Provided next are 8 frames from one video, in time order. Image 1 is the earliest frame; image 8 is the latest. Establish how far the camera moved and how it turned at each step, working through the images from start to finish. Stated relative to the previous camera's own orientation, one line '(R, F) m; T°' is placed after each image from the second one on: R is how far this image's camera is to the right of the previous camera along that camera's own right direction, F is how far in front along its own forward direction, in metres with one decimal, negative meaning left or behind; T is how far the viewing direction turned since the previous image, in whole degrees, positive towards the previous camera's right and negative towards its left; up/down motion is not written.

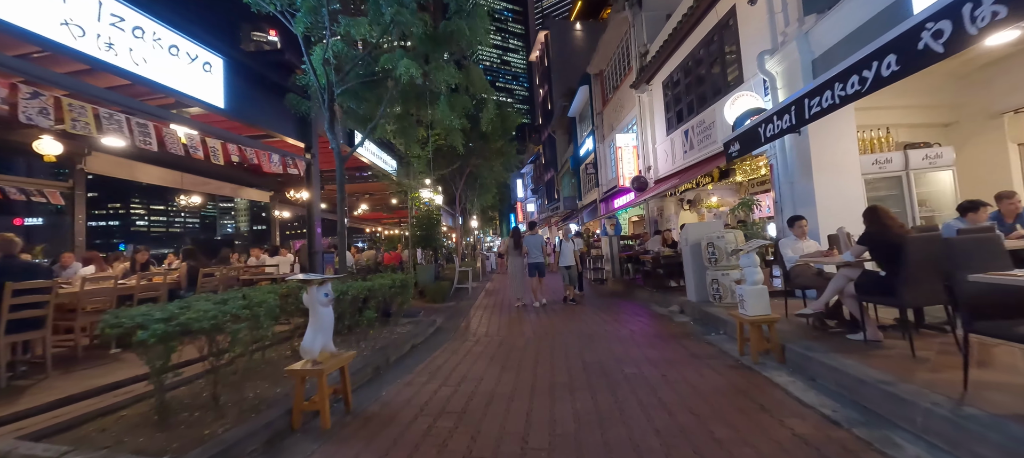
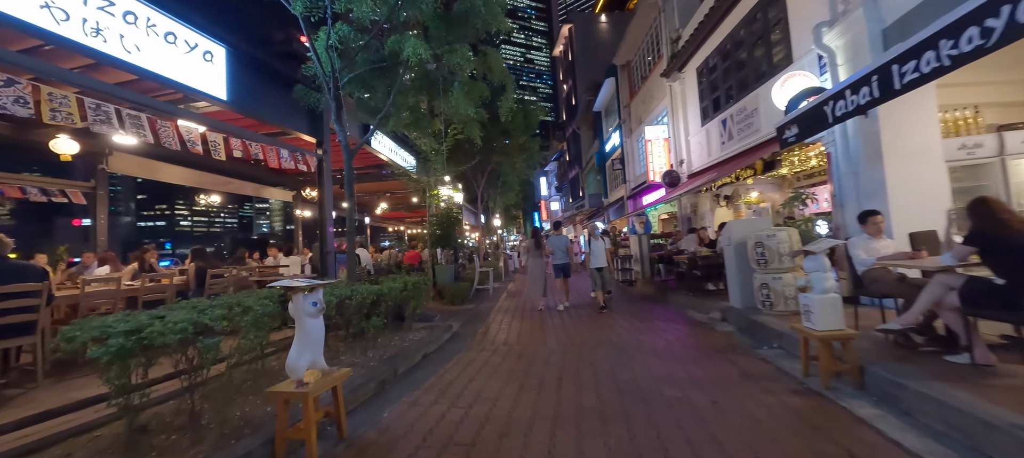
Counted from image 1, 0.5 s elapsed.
(0.0, +0.6) m; -4°
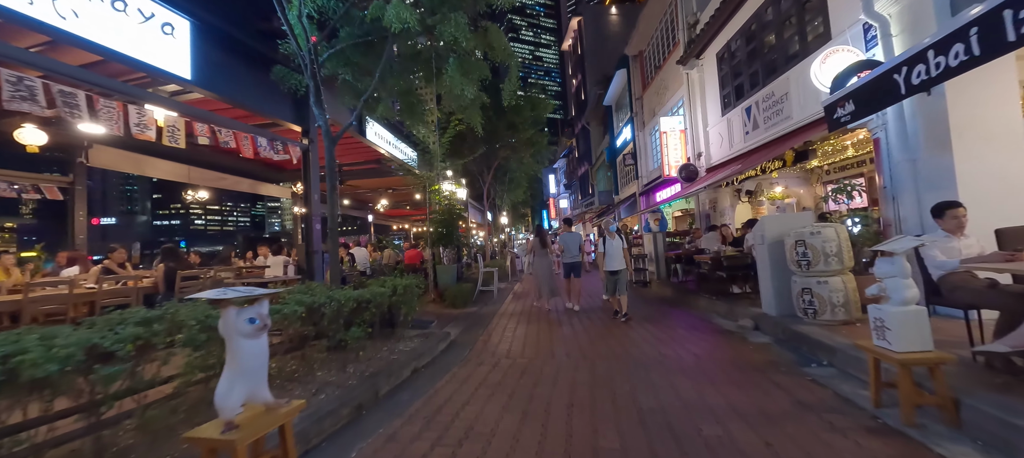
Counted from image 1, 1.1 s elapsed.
(+0.1, +0.7) m; -1°
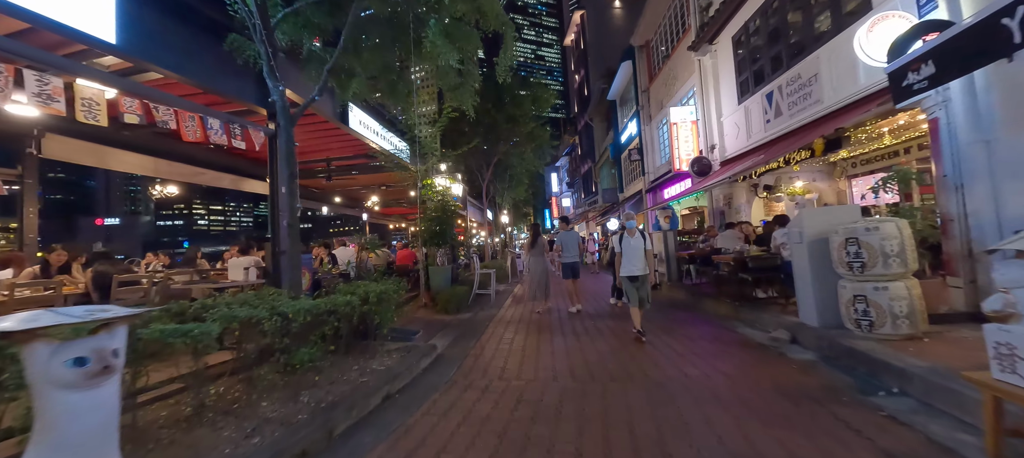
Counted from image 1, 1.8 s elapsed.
(+0.1, +0.8) m; 0°
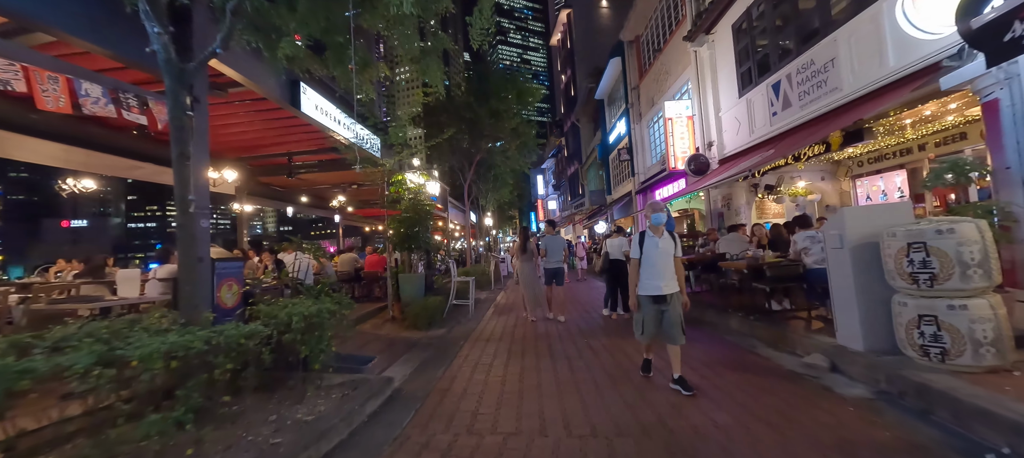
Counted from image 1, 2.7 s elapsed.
(+0.1, +1.1) m; +2°
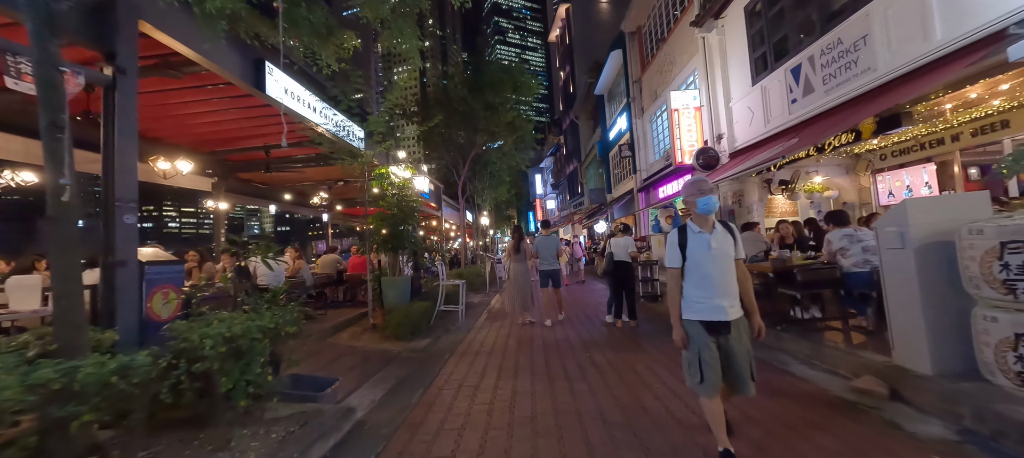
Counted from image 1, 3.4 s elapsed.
(+0.1, +0.8) m; 0°
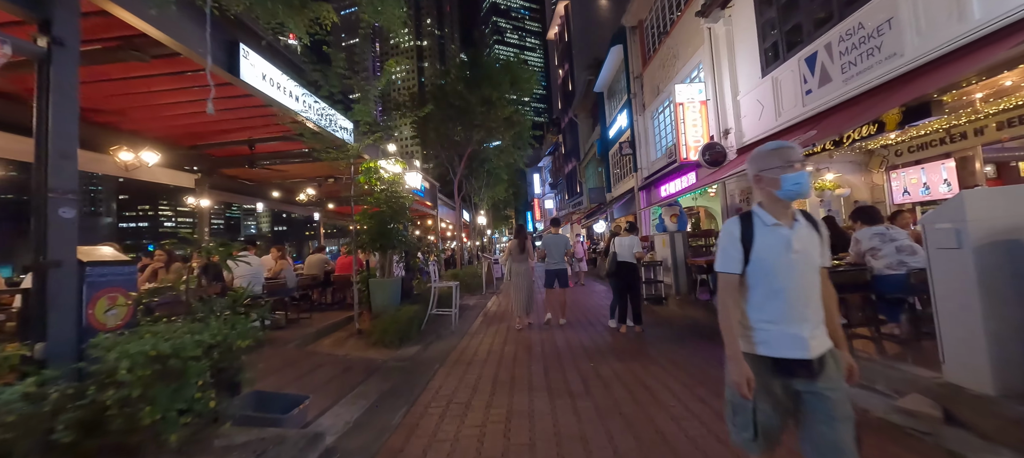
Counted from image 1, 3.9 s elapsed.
(0.0, +0.5) m; 0°
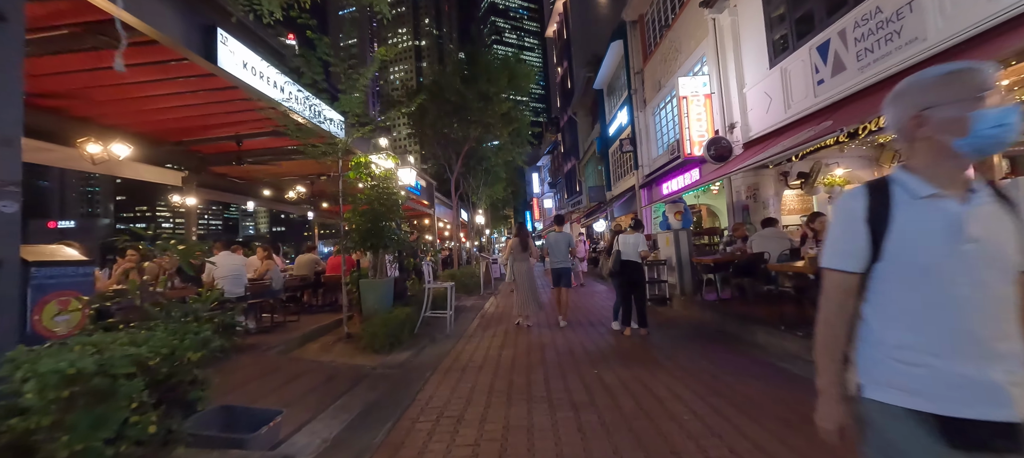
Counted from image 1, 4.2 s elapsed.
(0.0, +0.3) m; 0°
